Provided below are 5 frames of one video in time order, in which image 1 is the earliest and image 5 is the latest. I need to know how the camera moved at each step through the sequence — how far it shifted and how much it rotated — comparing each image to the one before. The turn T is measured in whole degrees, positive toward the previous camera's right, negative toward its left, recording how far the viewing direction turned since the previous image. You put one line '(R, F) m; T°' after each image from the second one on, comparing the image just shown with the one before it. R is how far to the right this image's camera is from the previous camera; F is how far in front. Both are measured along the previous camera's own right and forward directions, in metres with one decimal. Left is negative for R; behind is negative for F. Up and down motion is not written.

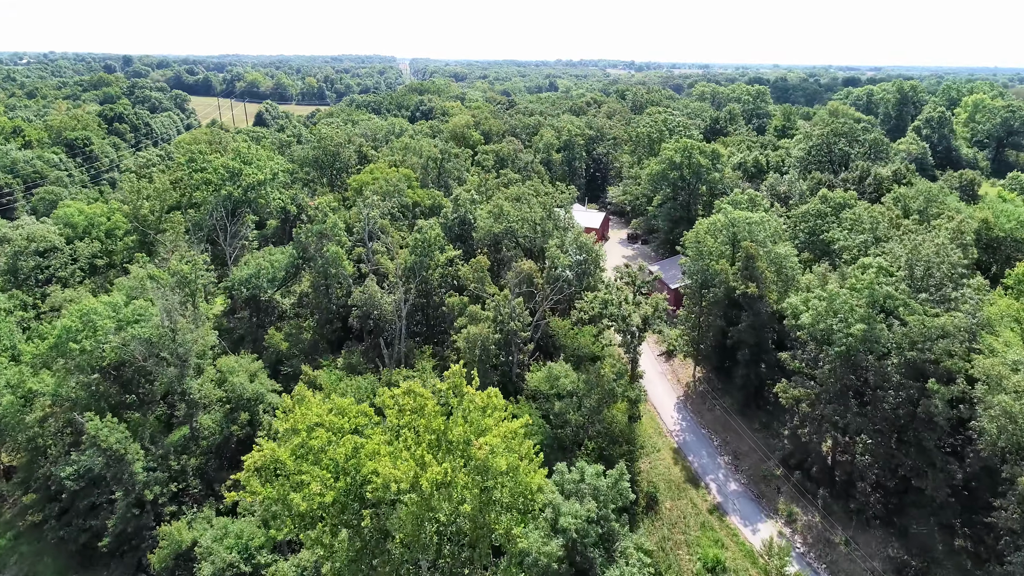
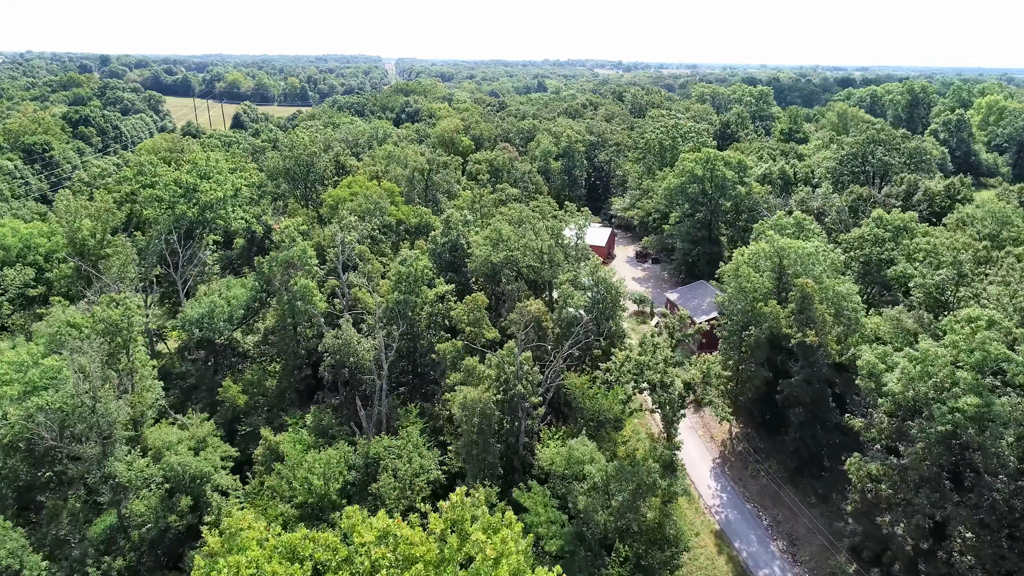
(-0.7, +6.1) m; +1°
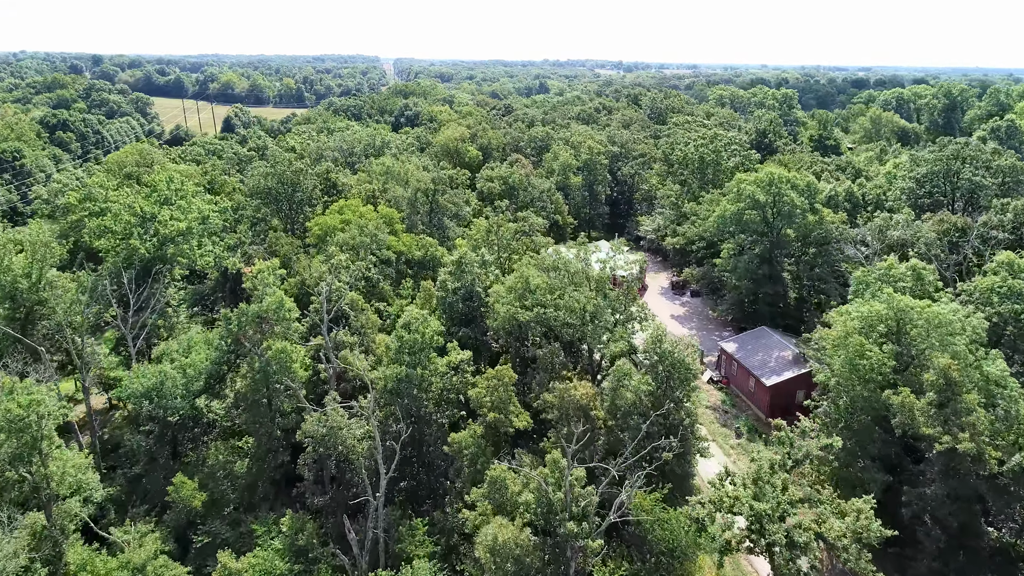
(-1.2, +7.1) m; 0°
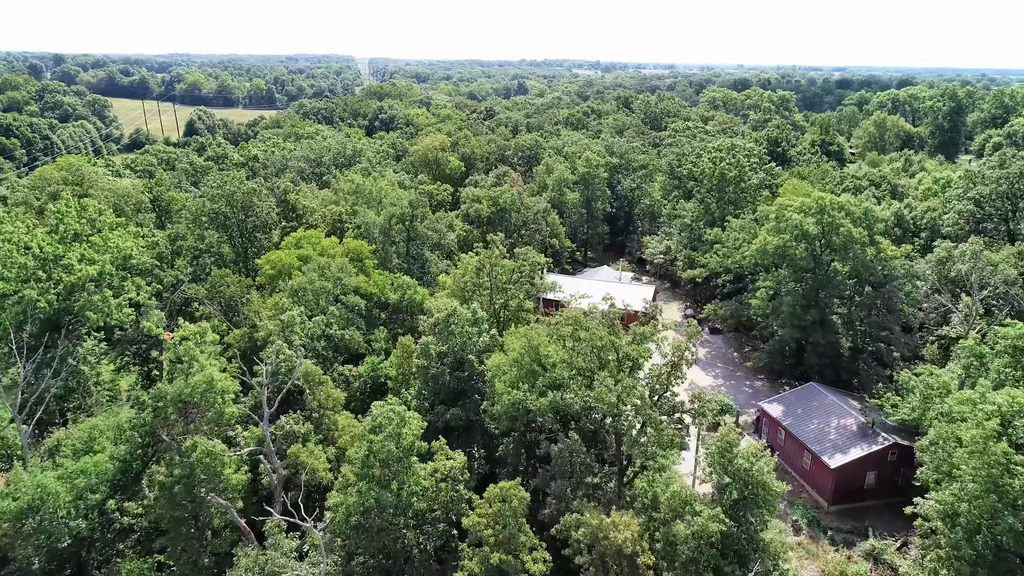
(-0.7, +6.5) m; +2°
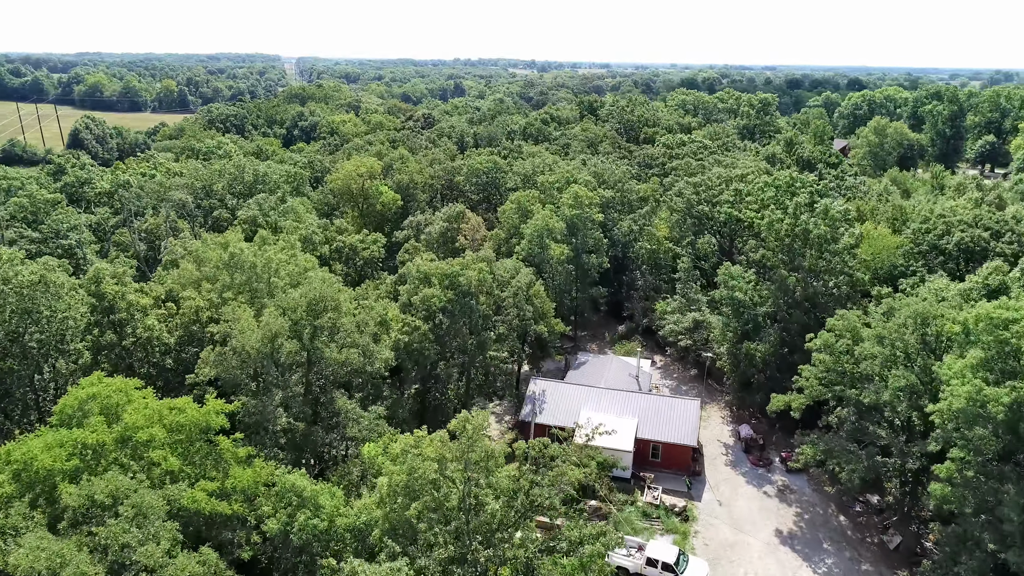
(-1.0, +14.8) m; +5°
